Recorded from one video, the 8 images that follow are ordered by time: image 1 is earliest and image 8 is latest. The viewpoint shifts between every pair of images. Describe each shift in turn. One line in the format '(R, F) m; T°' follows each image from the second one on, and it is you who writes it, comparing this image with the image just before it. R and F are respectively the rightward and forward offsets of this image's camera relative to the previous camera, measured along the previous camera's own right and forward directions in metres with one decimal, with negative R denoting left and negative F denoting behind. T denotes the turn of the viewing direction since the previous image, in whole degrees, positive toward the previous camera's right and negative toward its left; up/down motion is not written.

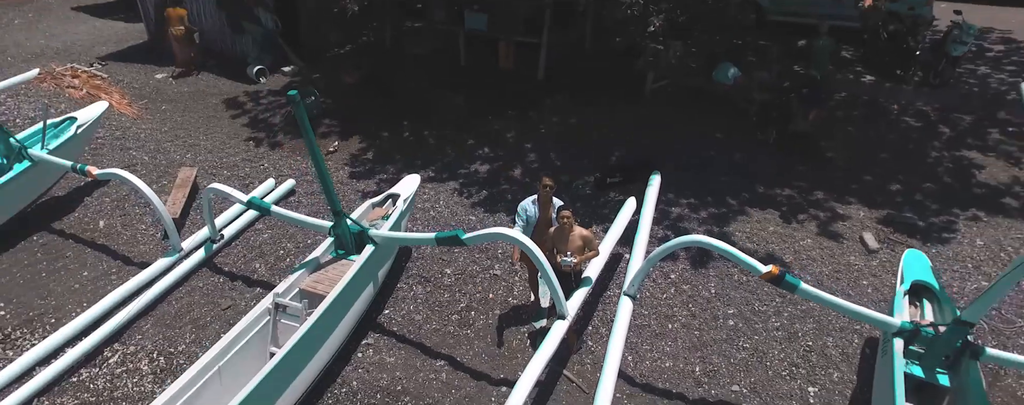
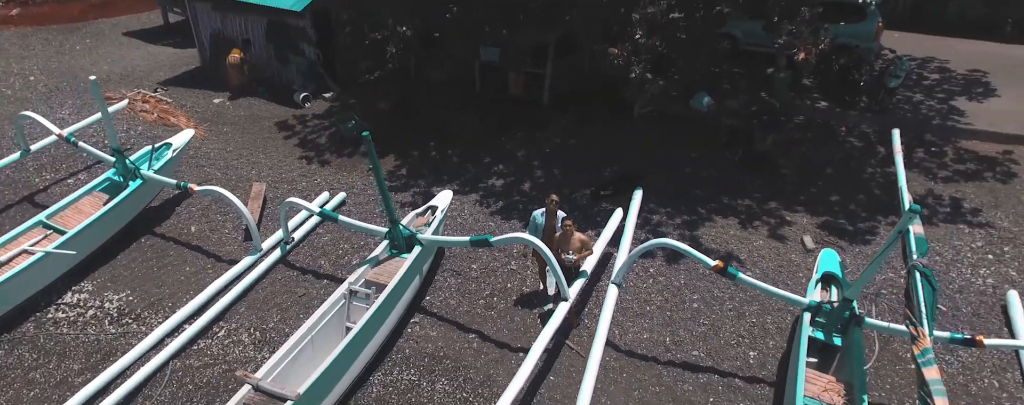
(-0.2, -1.6) m; 0°
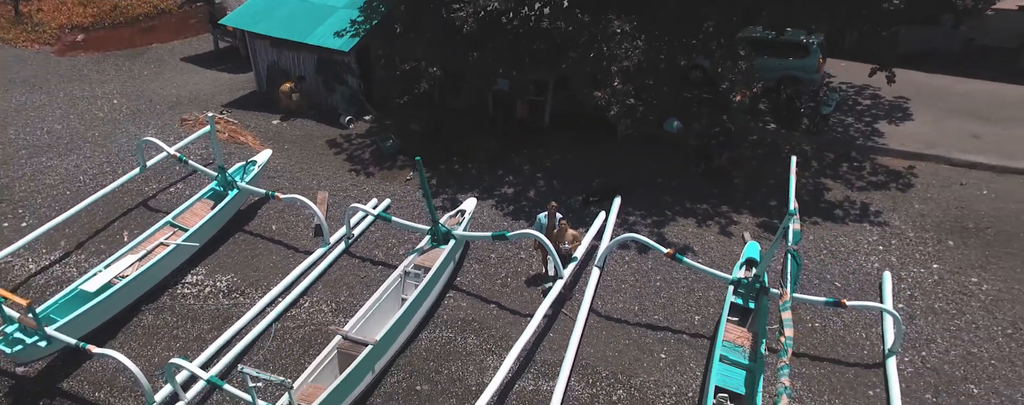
(-0.2, -2.4) m; 0°
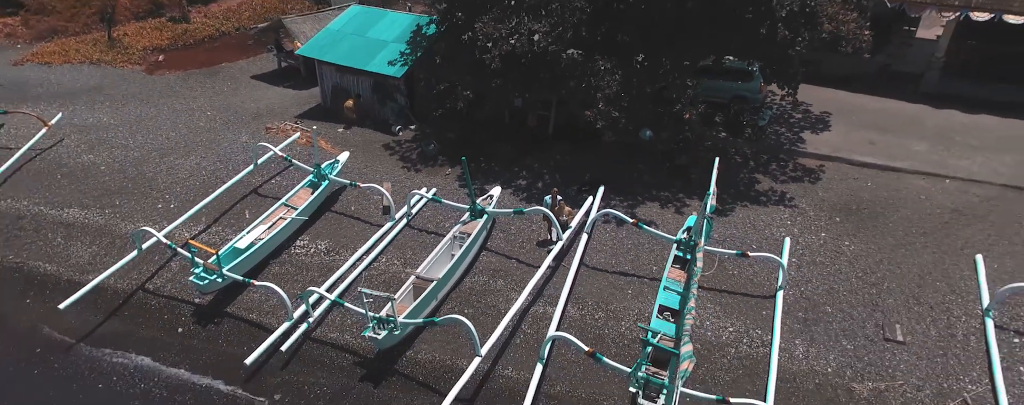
(-0.3, -4.0) m; 0°
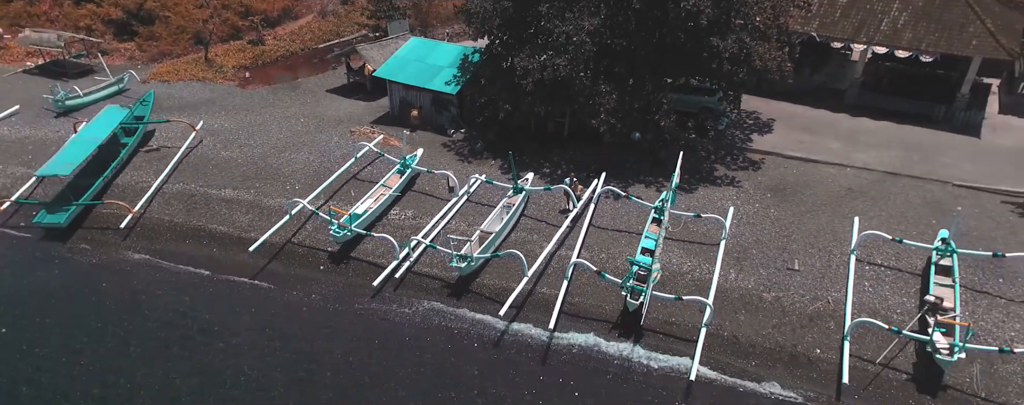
(-1.0, -5.9) m; 0°
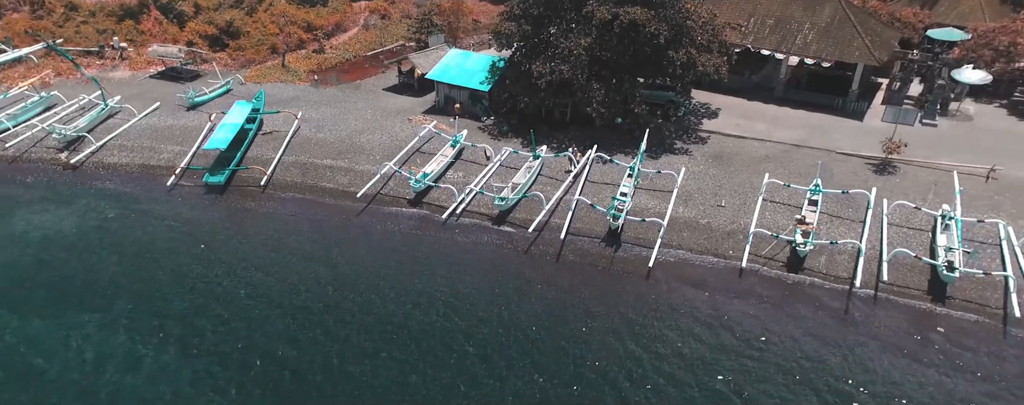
(-1.2, -8.3) m; +1°
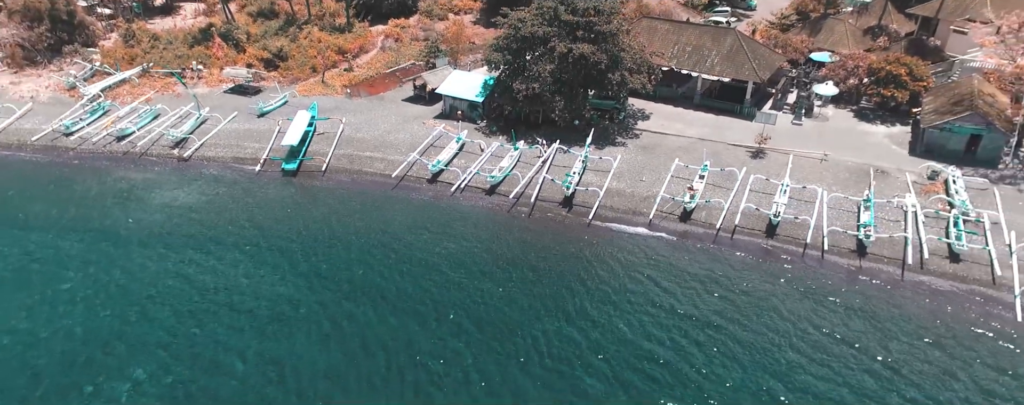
(+0.5, -11.2) m; +1°
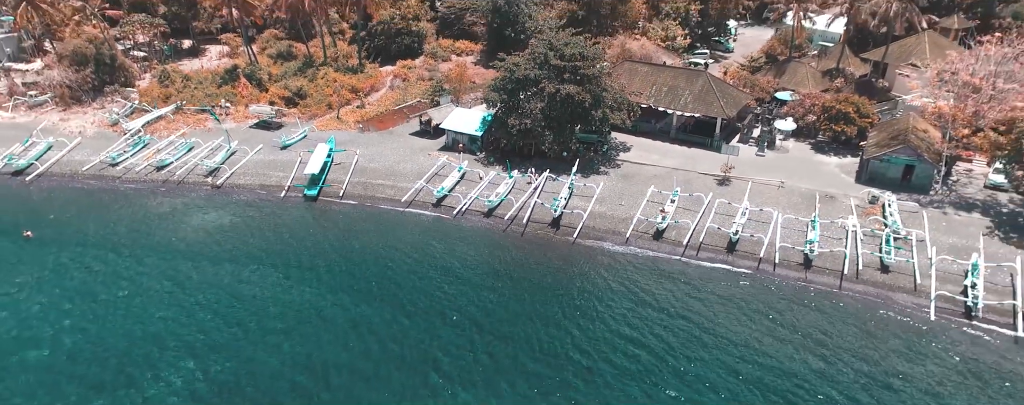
(+0.5, -4.8) m; 0°
